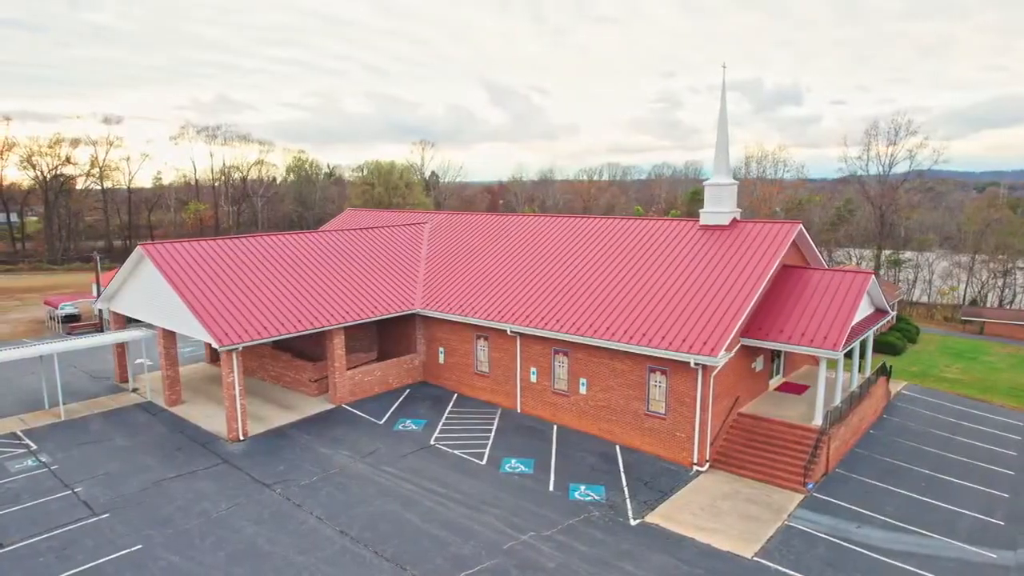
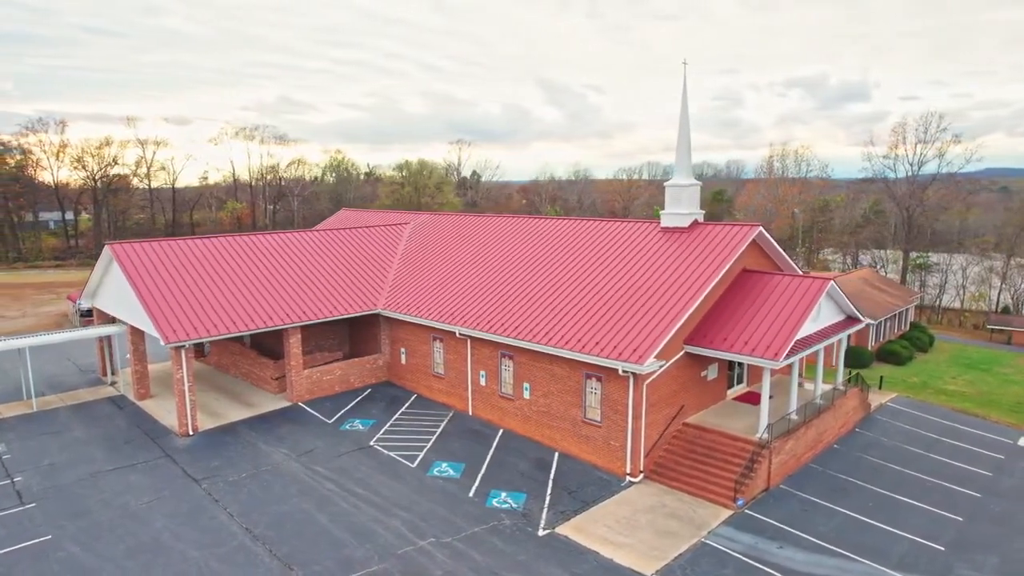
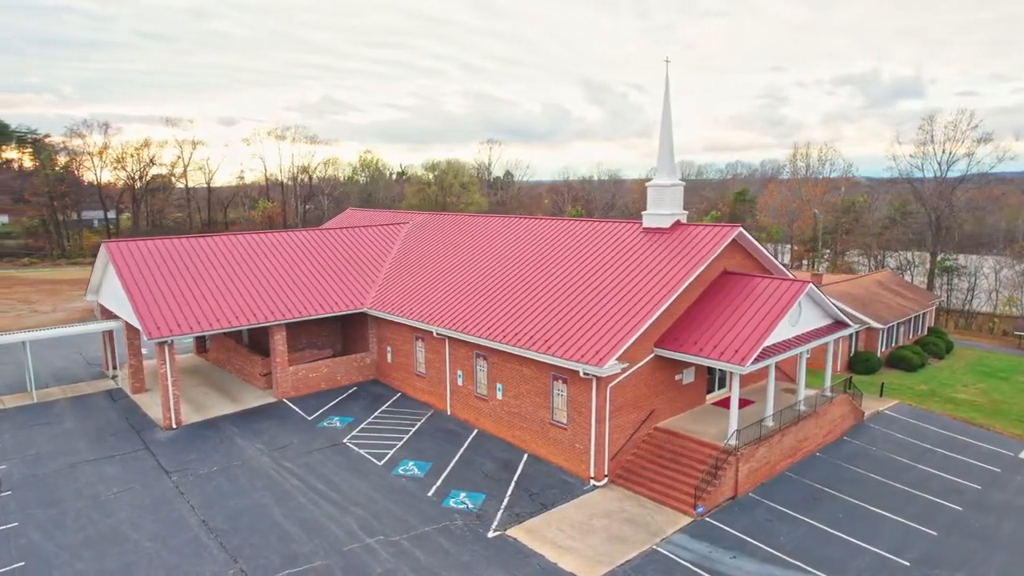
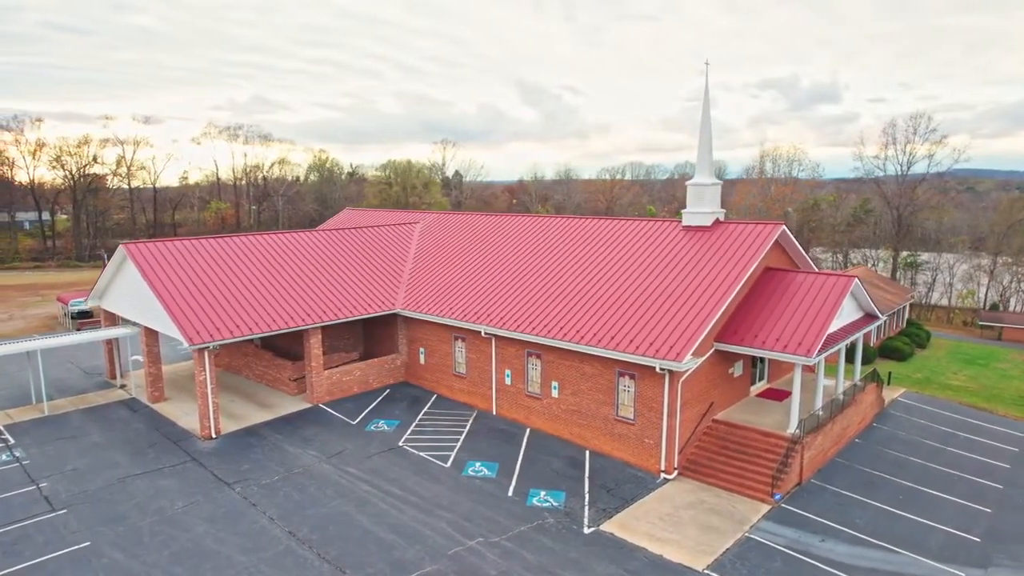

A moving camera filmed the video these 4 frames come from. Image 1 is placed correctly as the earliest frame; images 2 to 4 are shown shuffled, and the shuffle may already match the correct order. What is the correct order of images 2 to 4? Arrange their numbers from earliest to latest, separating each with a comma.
4, 2, 3
